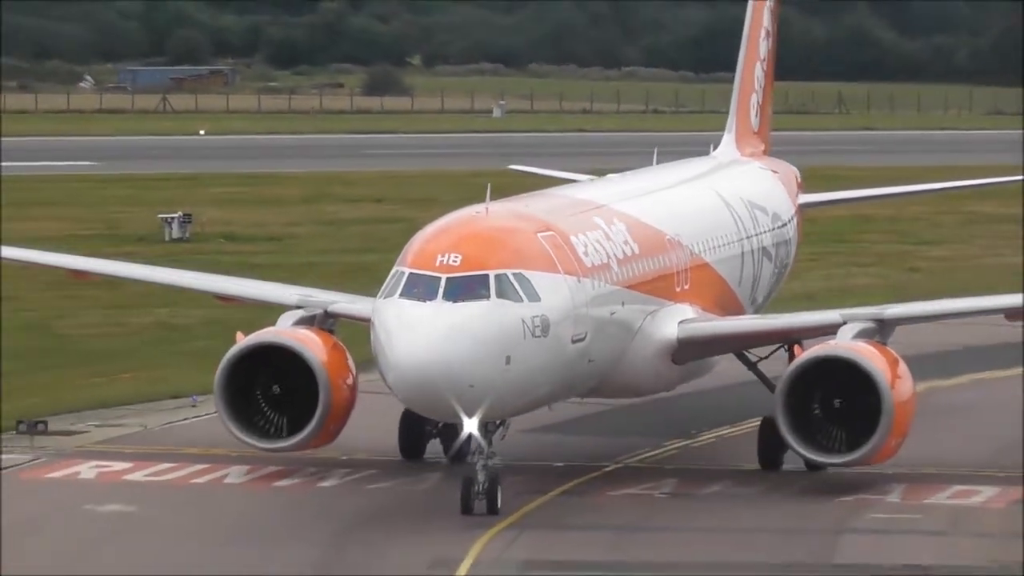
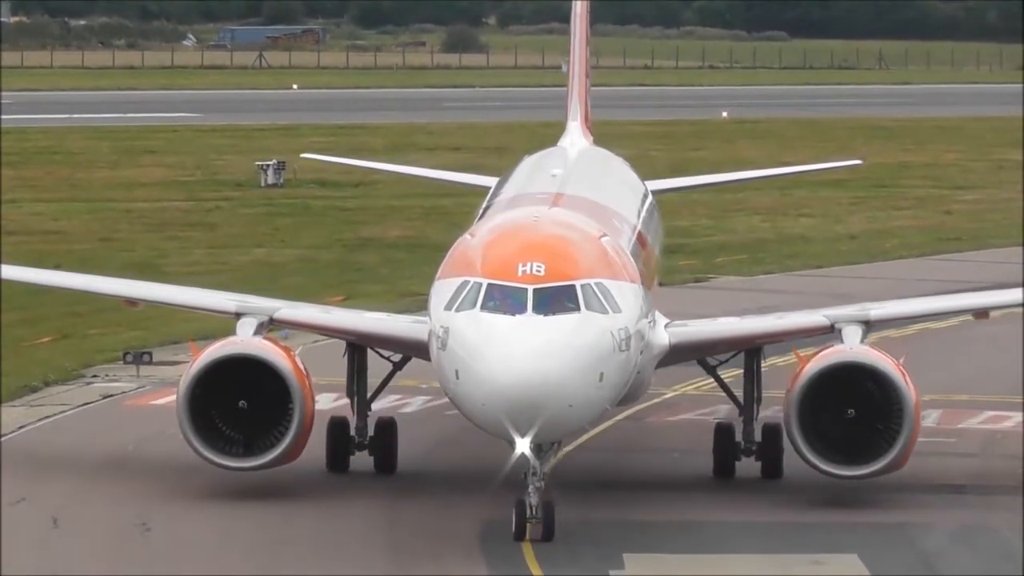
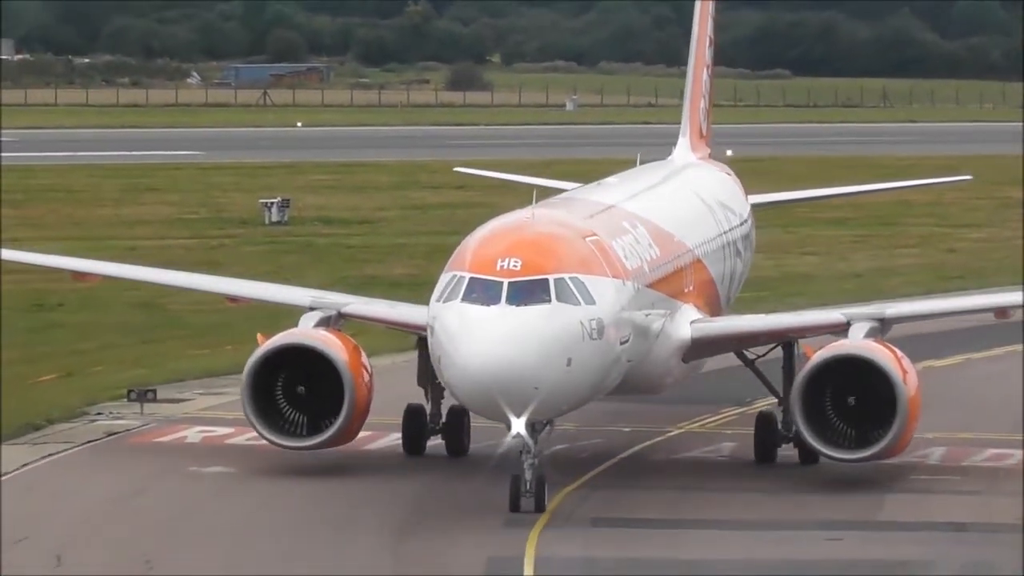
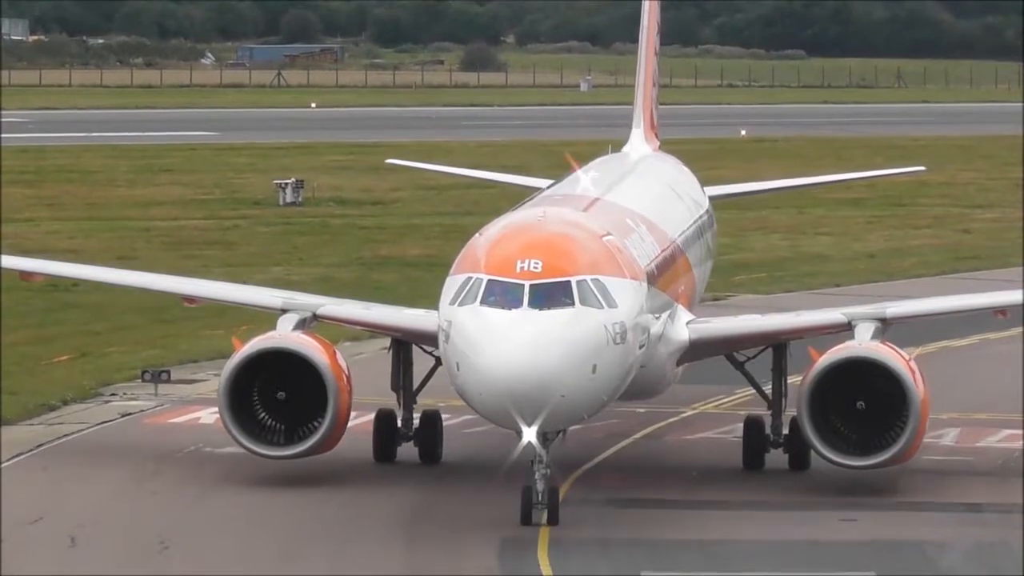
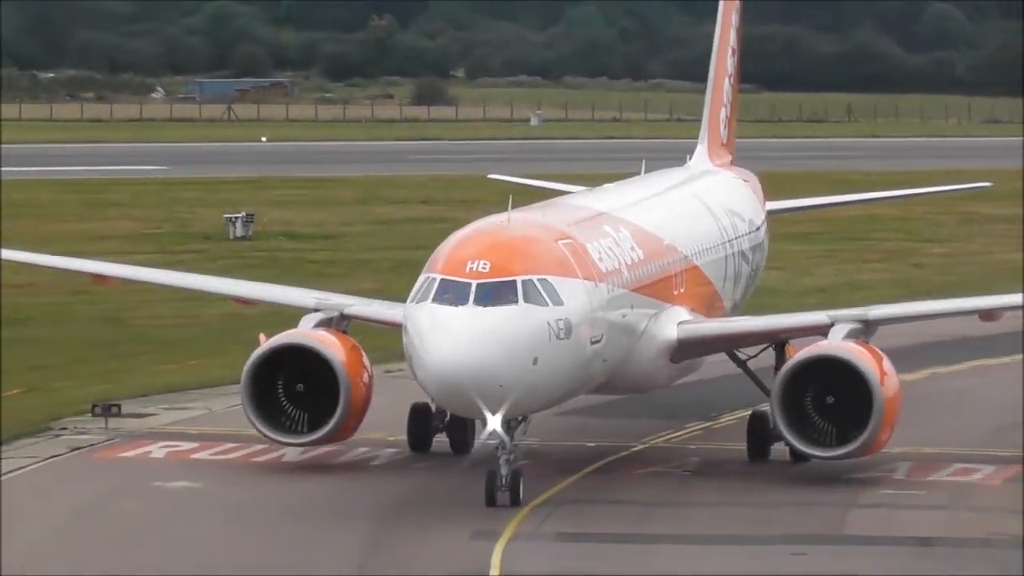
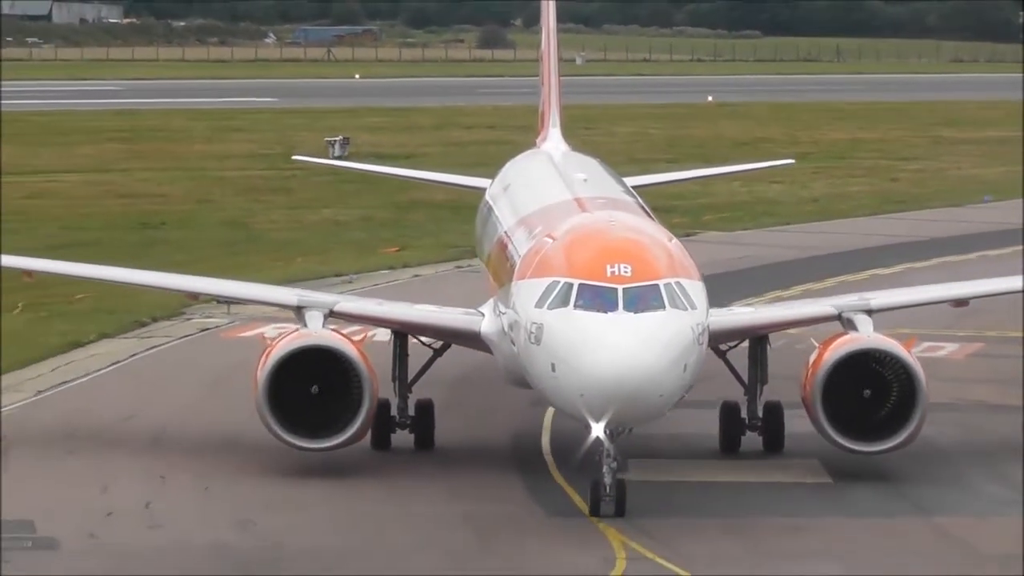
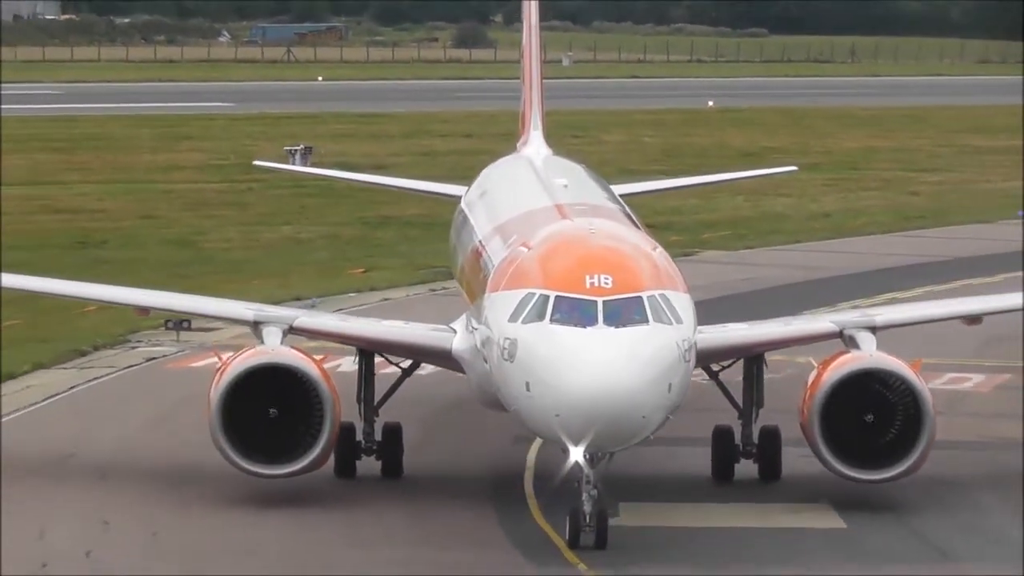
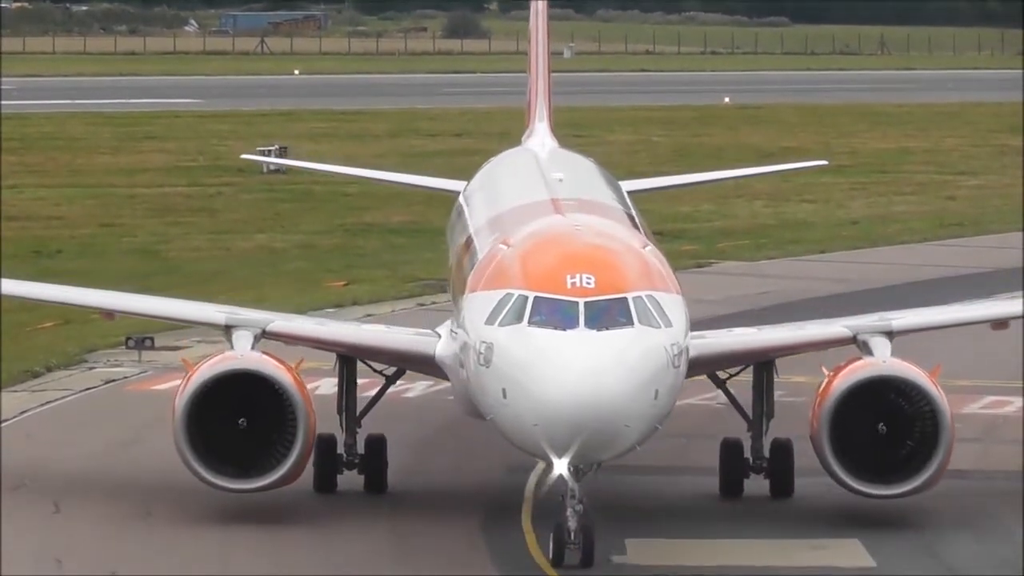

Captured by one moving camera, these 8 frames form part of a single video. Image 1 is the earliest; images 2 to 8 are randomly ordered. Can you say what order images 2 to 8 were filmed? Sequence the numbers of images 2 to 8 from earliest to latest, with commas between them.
5, 3, 4, 2, 8, 7, 6
